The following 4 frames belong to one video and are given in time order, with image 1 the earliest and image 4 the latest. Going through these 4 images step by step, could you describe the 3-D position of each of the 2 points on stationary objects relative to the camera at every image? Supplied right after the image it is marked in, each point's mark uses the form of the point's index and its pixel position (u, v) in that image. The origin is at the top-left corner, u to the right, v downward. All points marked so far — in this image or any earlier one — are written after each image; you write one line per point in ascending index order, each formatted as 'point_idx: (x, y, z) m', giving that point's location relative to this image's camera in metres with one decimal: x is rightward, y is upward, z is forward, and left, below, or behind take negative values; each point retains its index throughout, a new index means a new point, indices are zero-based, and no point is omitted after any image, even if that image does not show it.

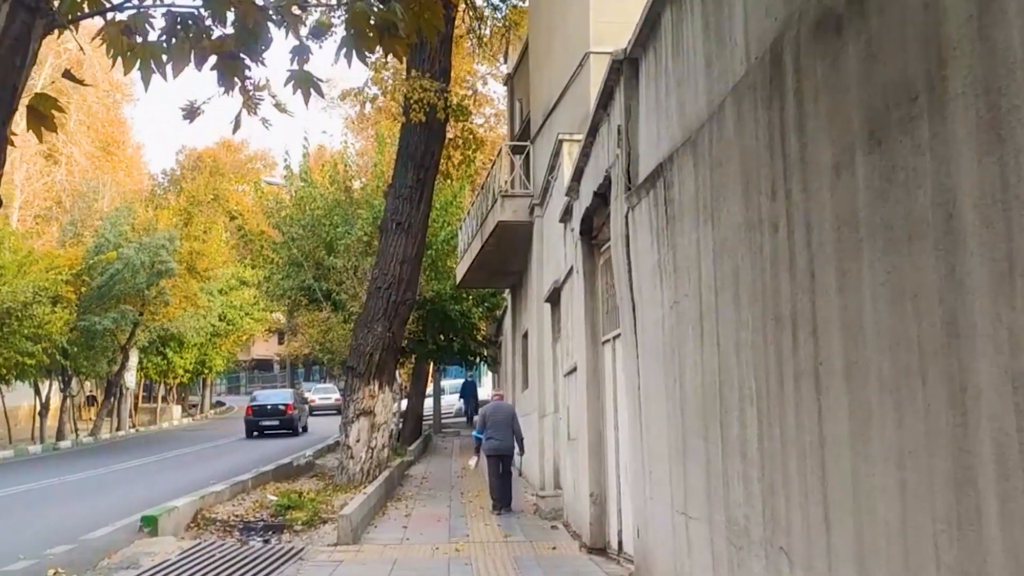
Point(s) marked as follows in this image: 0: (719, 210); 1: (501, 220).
0: (+0.8, +0.3, +4.4) m
1: (-0.1, +0.9, +14.7) m
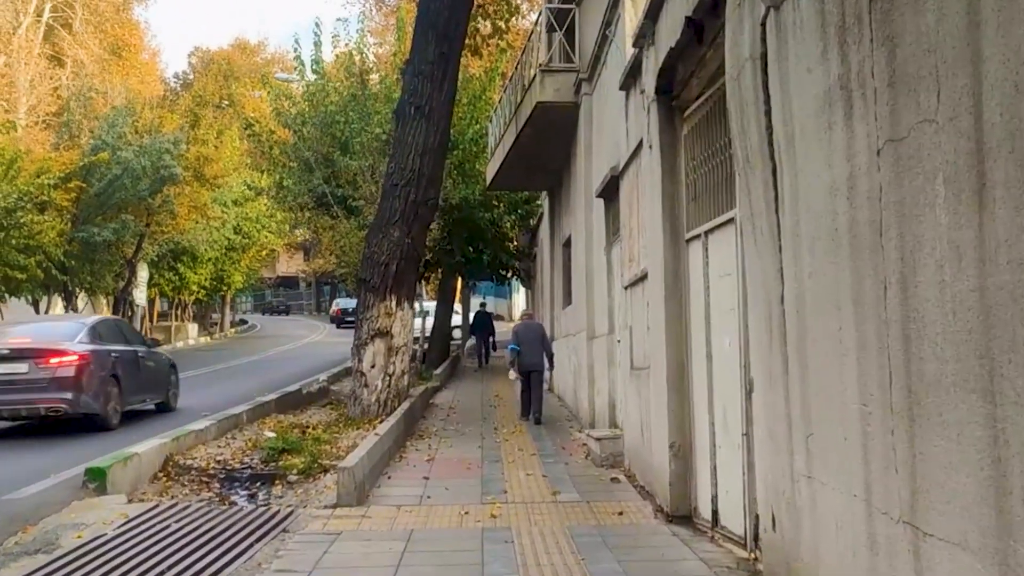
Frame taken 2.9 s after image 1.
0: (+1.0, +0.7, +2.0) m
1: (+0.3, +2.1, +12.2) m
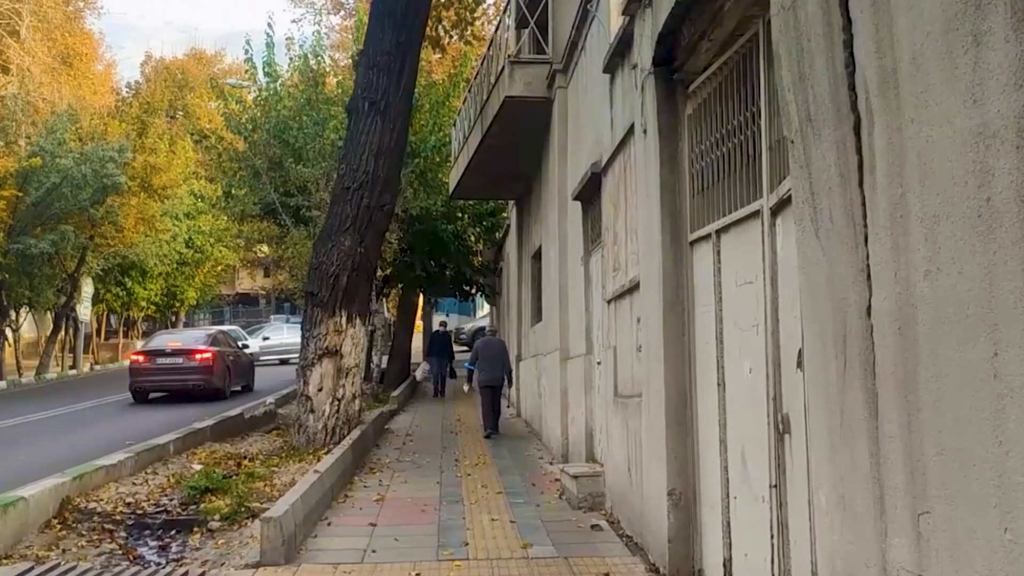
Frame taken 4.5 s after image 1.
0: (+1.0, +0.7, +0.7) m
1: (0.0, +1.9, +10.9) m
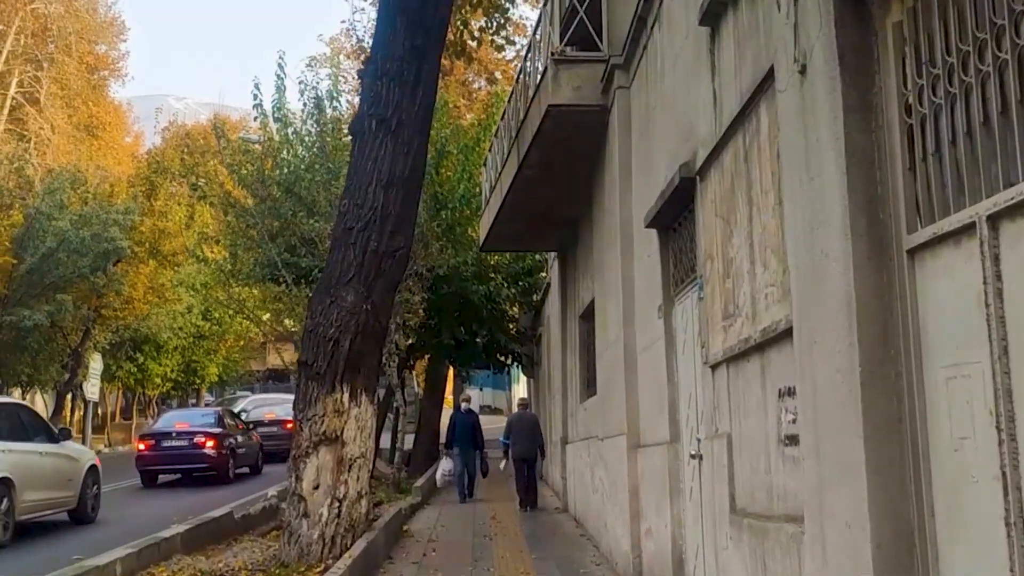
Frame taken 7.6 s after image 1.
0: (+1.1, +0.9, -1.8) m
1: (+0.3, +1.4, +8.5) m
